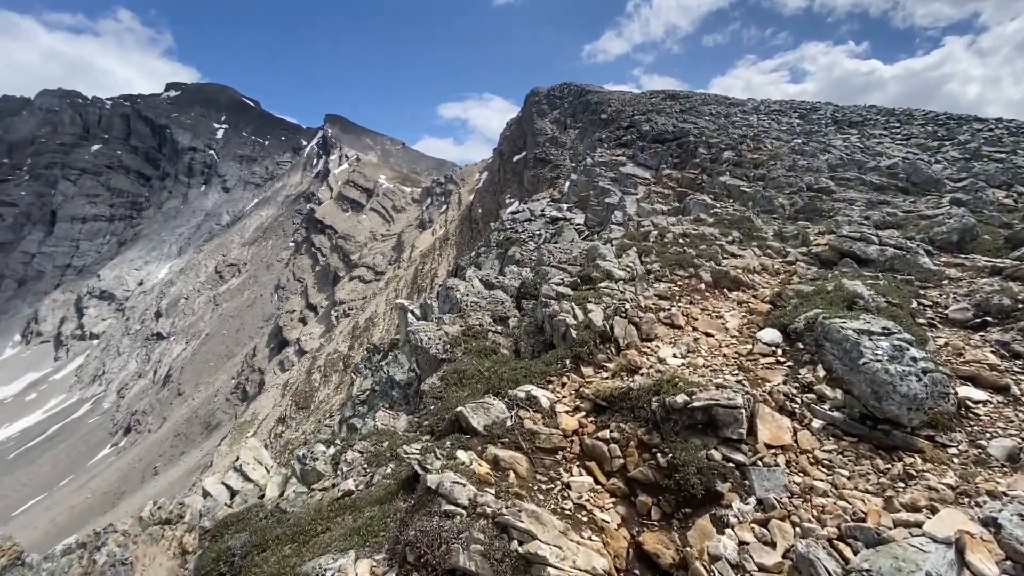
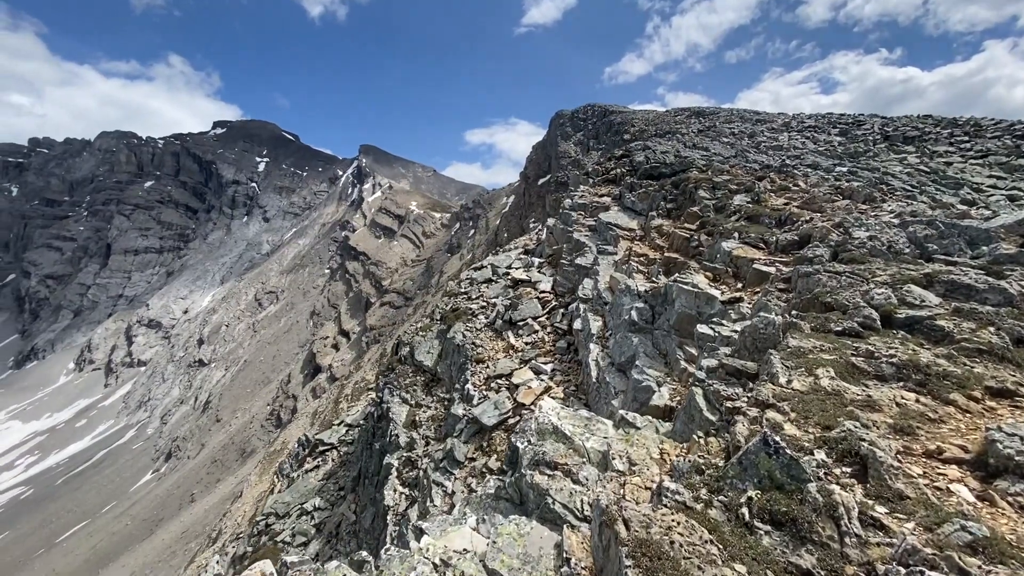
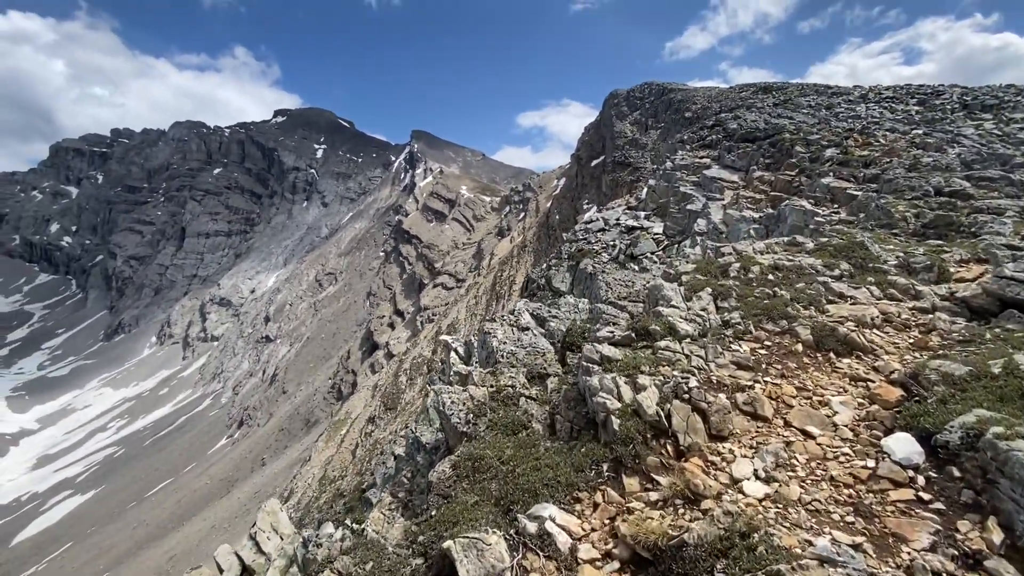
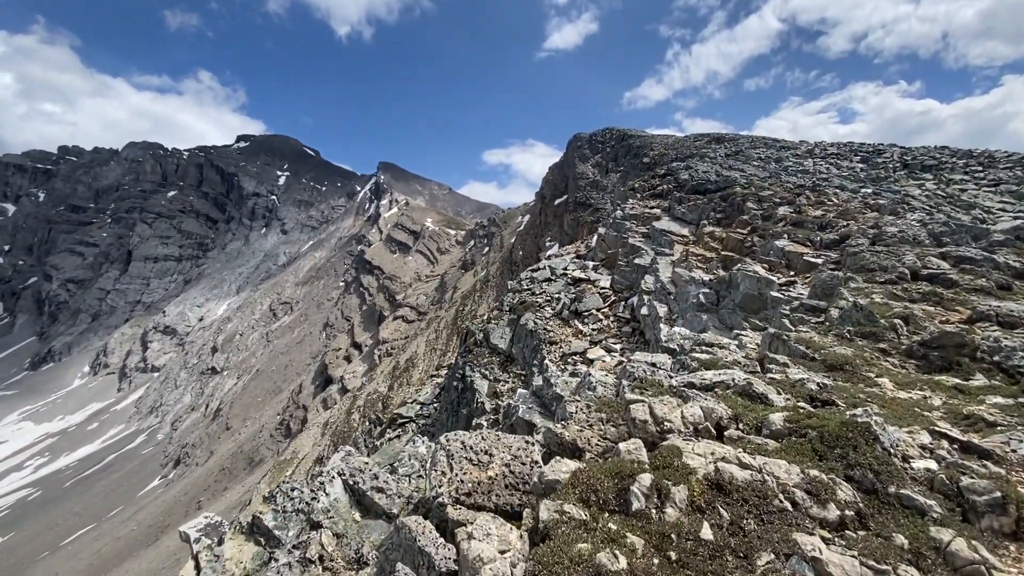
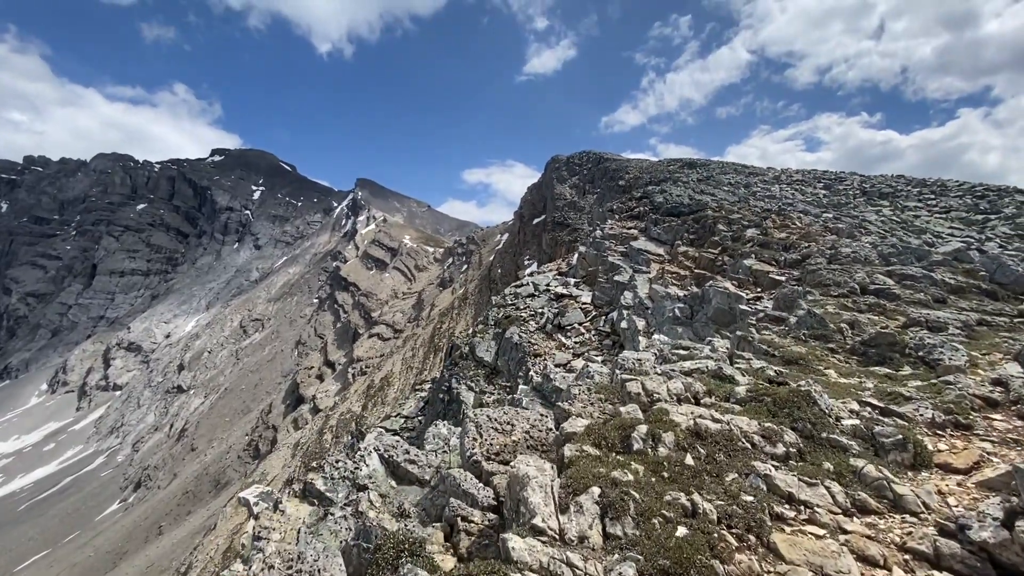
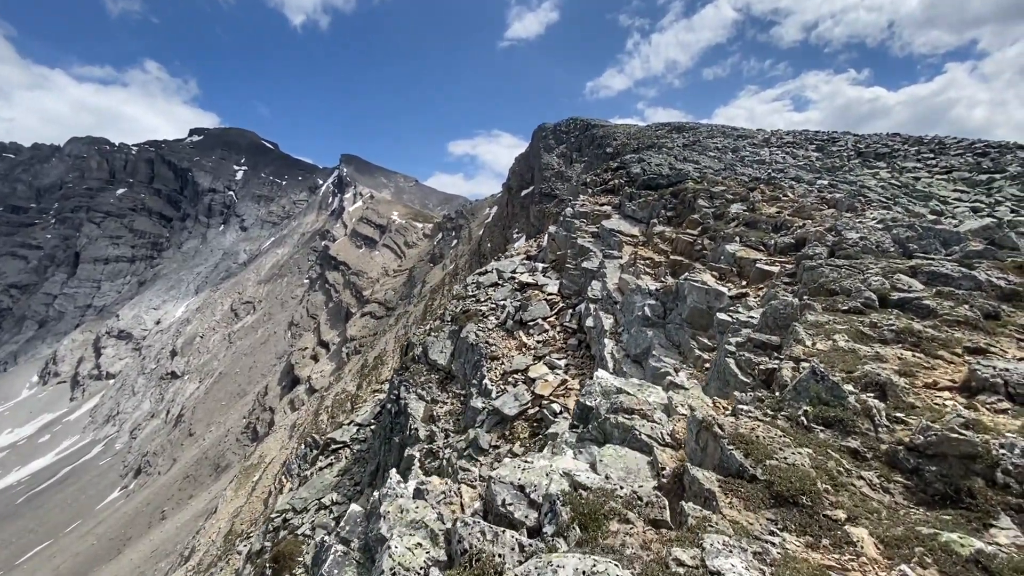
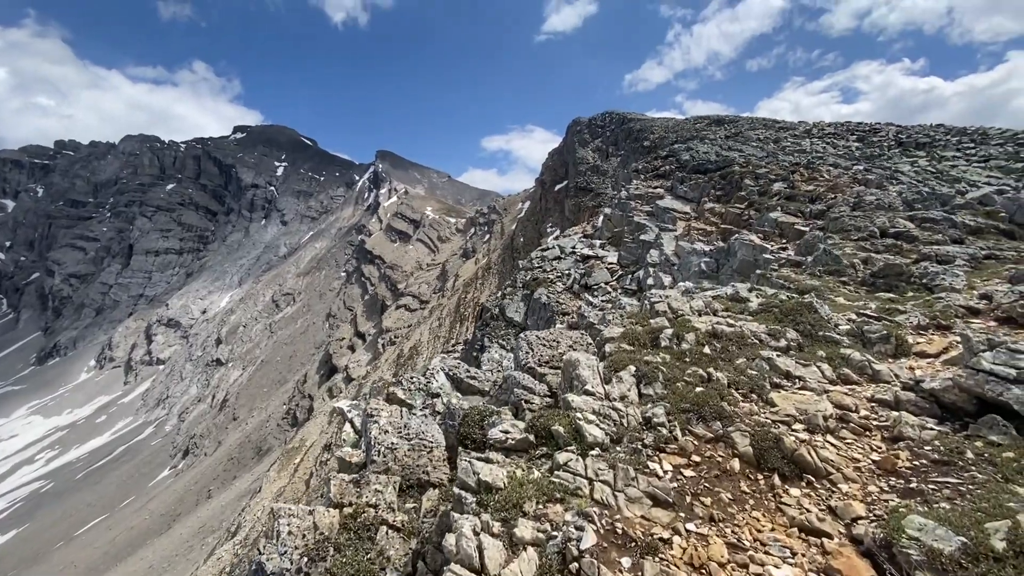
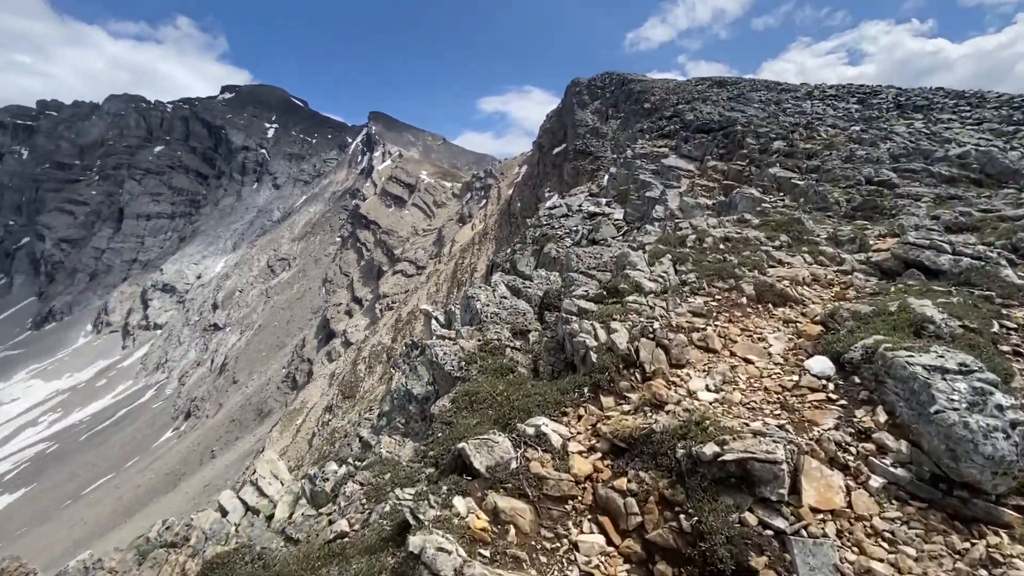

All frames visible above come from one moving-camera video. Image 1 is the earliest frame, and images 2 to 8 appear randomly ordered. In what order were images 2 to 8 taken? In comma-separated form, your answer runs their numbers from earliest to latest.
8, 3, 7, 5, 4, 6, 2
